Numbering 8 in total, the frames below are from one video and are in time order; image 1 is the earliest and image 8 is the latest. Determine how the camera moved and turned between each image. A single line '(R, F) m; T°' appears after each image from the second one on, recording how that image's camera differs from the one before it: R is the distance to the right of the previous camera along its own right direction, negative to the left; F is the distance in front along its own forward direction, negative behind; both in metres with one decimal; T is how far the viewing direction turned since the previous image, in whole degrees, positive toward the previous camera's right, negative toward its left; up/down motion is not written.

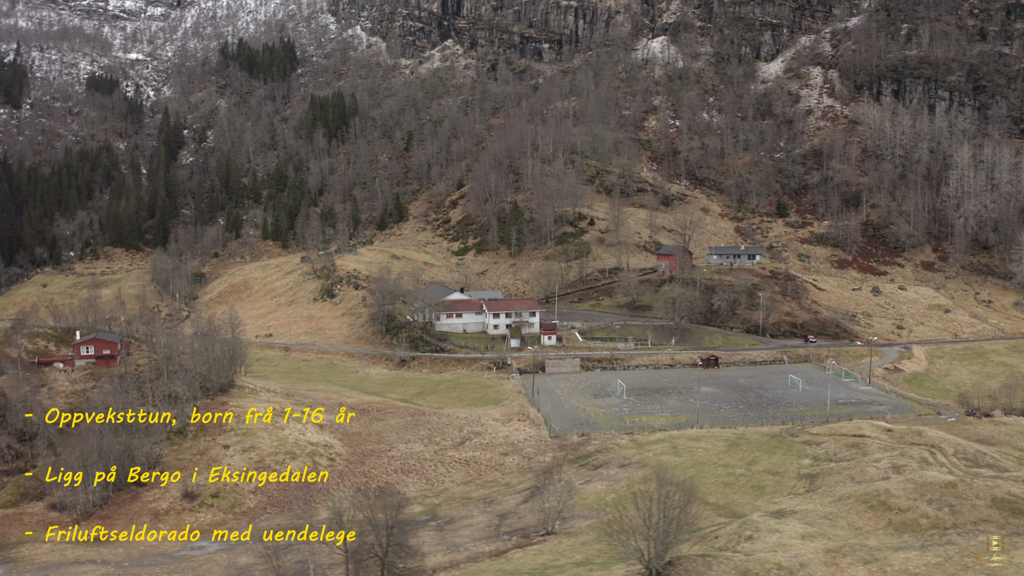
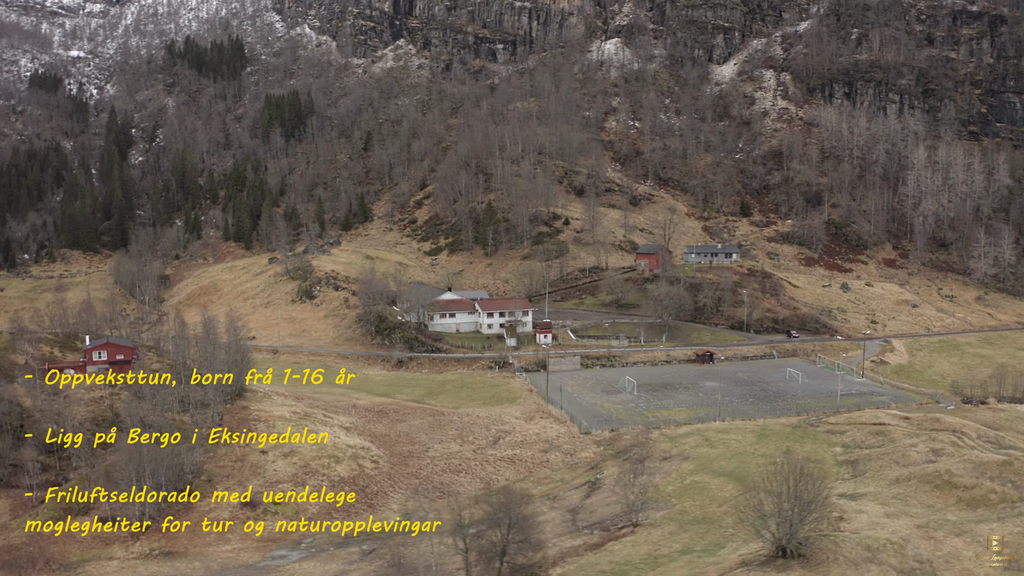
(-3.0, +0.3) m; +3°
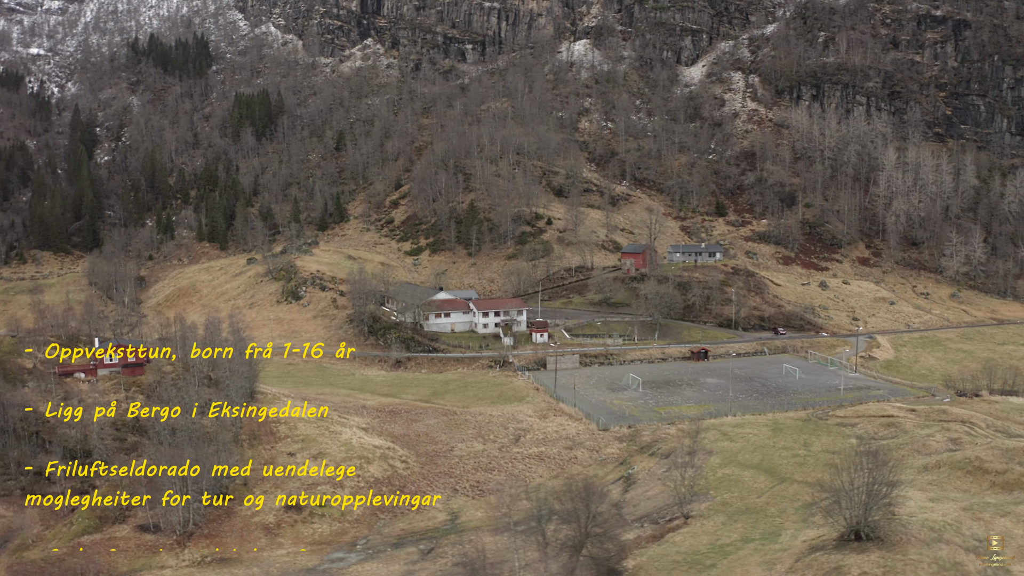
(-2.0, +0.1) m; +2°
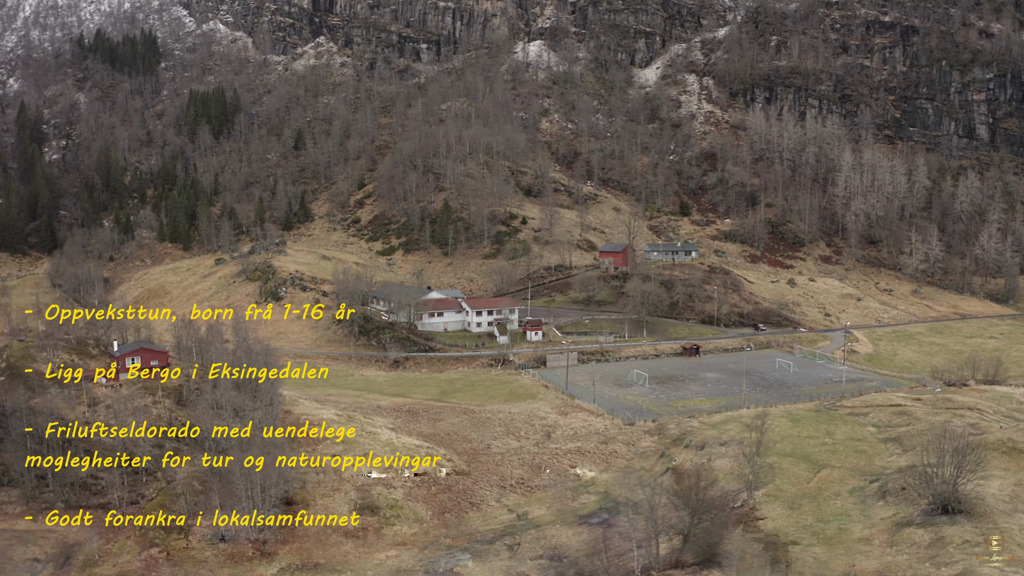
(-2.9, -0.1) m; +3°
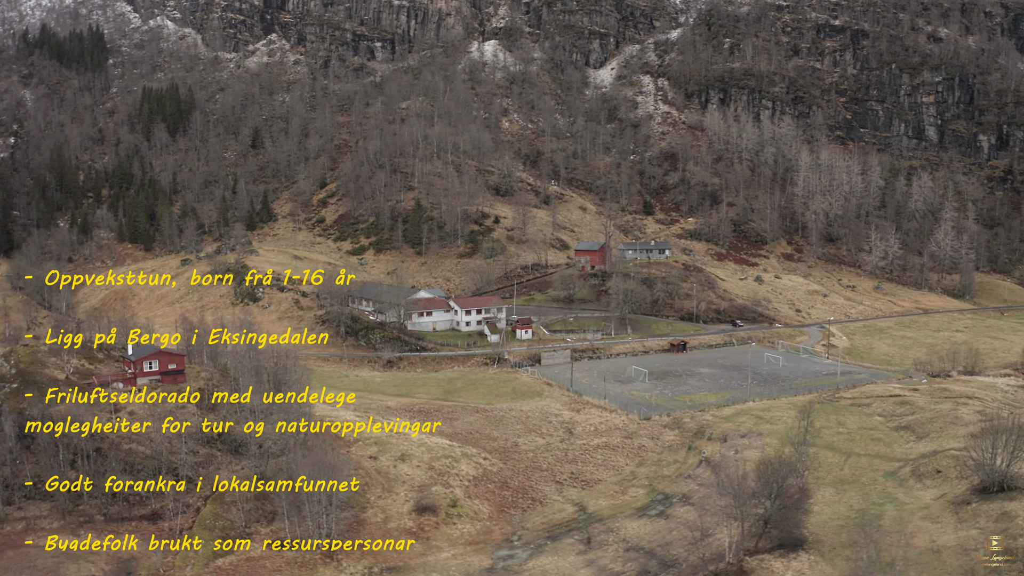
(-2.6, 0.0) m; +3°
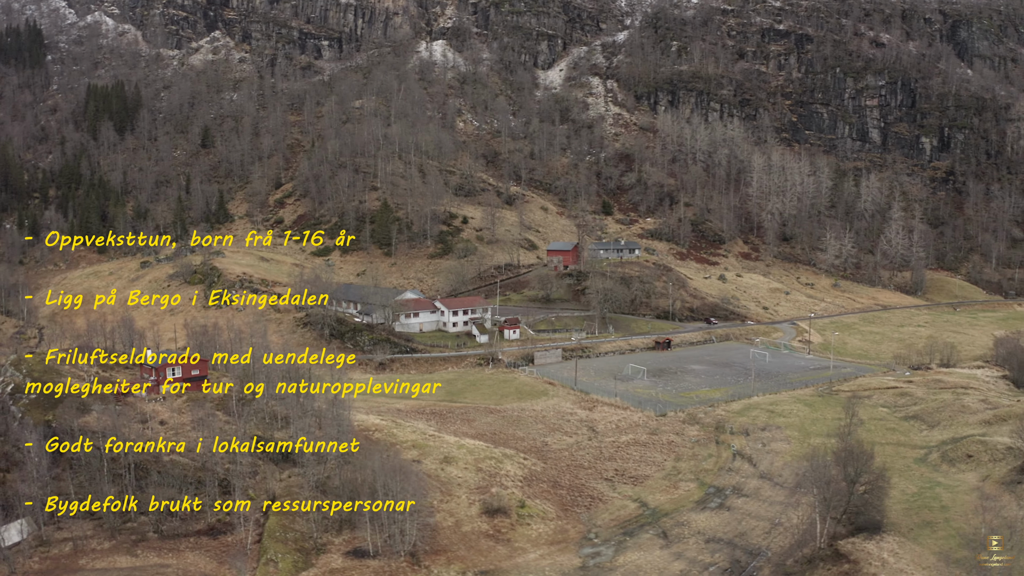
(-2.9, 0.0) m; +4°
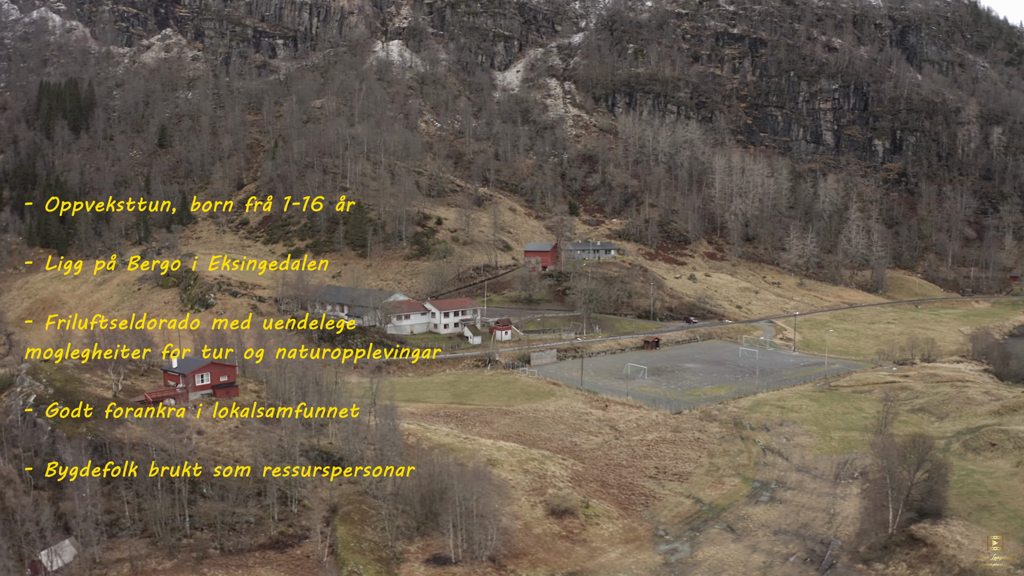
(-2.6, -0.1) m; +3°
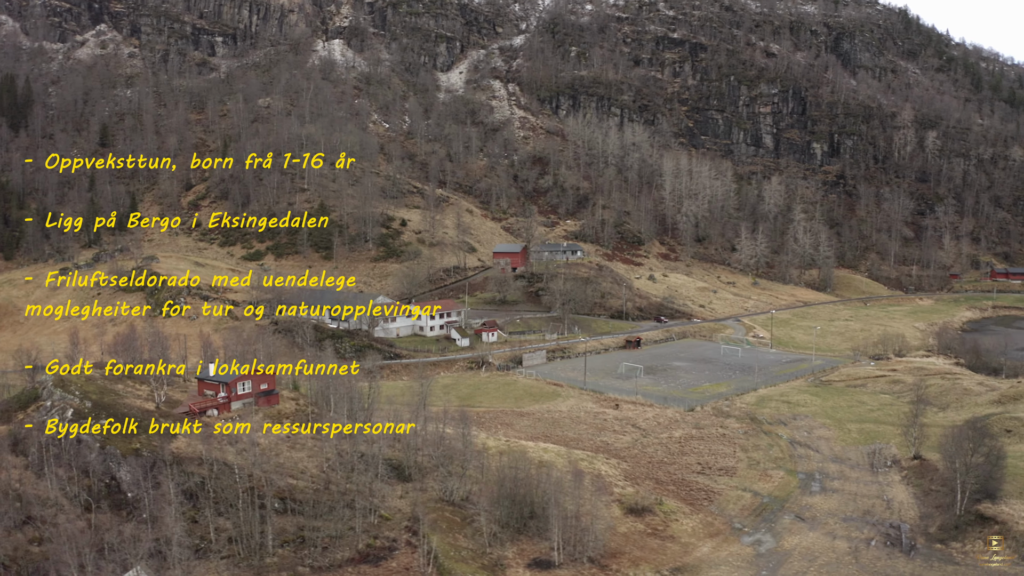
(-3.3, -0.2) m; +4°
